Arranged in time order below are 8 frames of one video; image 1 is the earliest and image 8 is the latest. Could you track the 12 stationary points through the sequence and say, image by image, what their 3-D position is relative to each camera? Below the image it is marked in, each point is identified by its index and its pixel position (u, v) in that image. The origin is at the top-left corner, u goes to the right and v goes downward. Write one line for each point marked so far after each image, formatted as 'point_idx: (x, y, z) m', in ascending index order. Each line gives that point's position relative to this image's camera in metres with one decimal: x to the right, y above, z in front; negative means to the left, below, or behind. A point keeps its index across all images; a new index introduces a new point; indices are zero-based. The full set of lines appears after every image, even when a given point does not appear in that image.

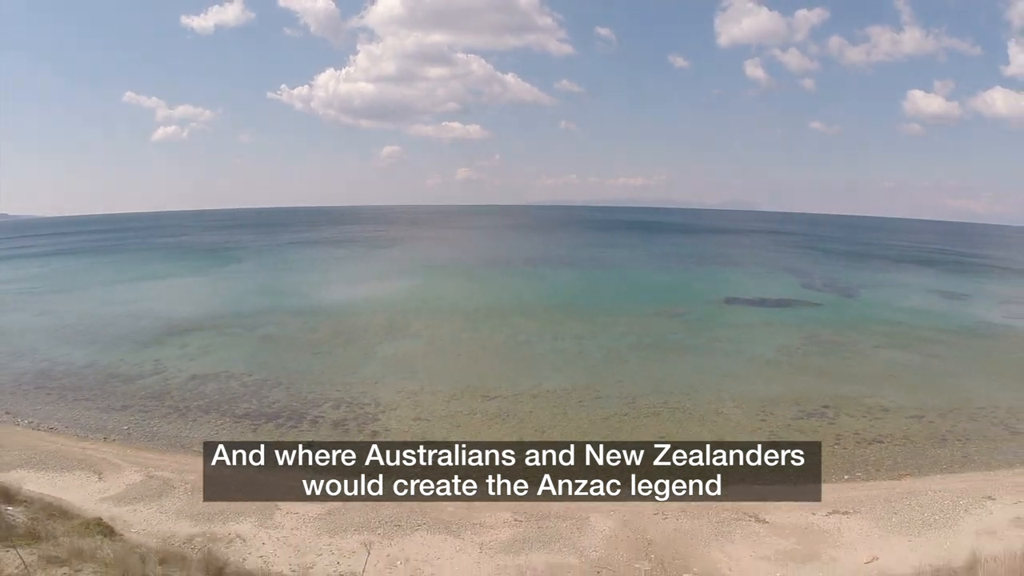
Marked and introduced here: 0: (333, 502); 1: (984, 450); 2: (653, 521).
0: (-4.3, -4.7, +13.8) m
1: (+16.6, -5.6, +19.4) m
2: (+3.0, -4.8, +11.8) m
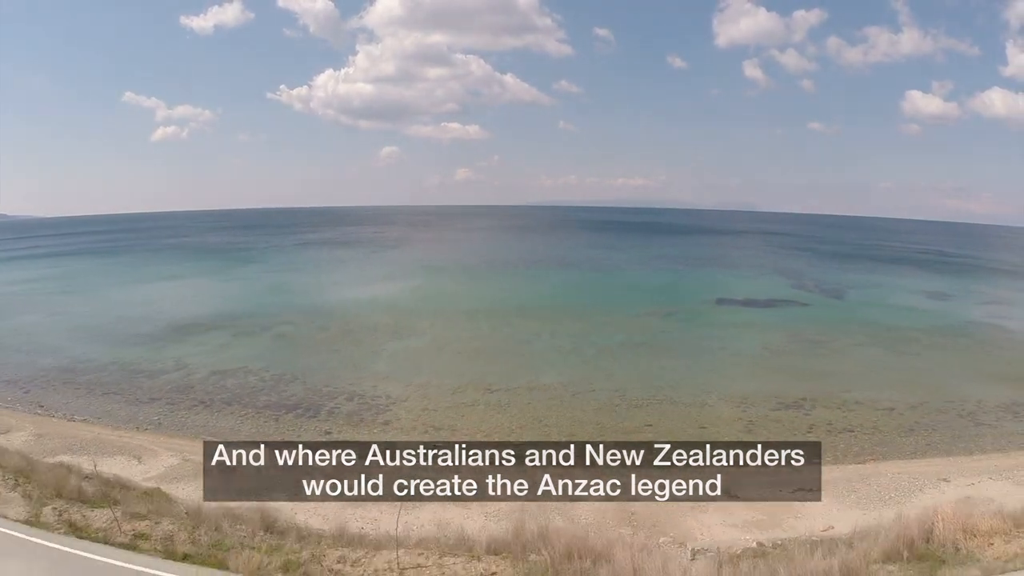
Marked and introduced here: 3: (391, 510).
0: (-4.3, -4.8, +15.4) m
1: (+16.6, -5.7, +21.1) m
2: (+3.0, -4.9, +13.4) m
3: (-3.0, -4.5, +12.6) m
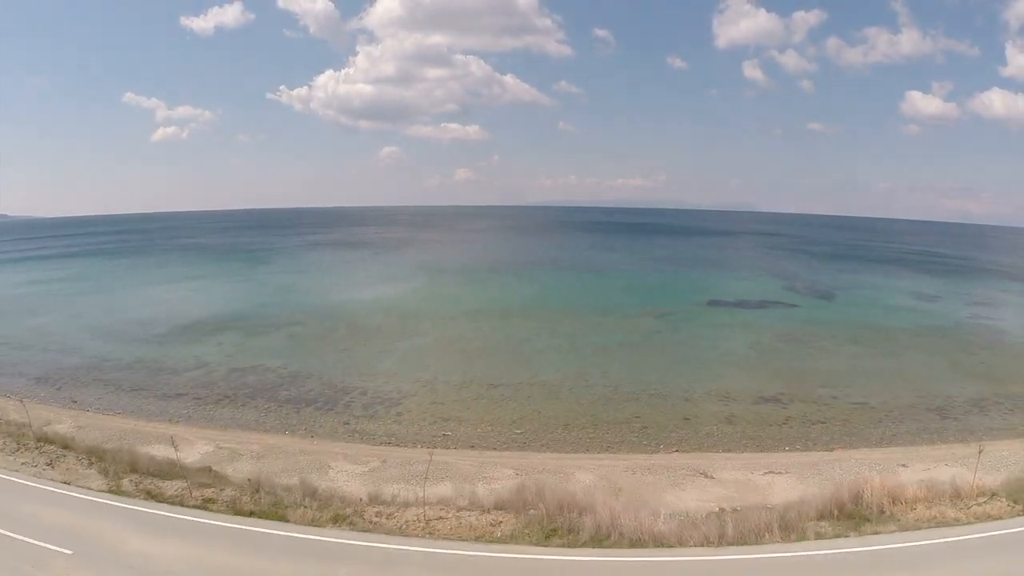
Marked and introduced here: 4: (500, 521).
0: (-4.3, -4.9, +17.2) m
1: (+16.6, -5.8, +22.9) m
2: (+3.1, -5.0, +15.3) m
3: (-3.0, -4.6, +14.5) m
4: (-0.2, -4.3, +10.0) m
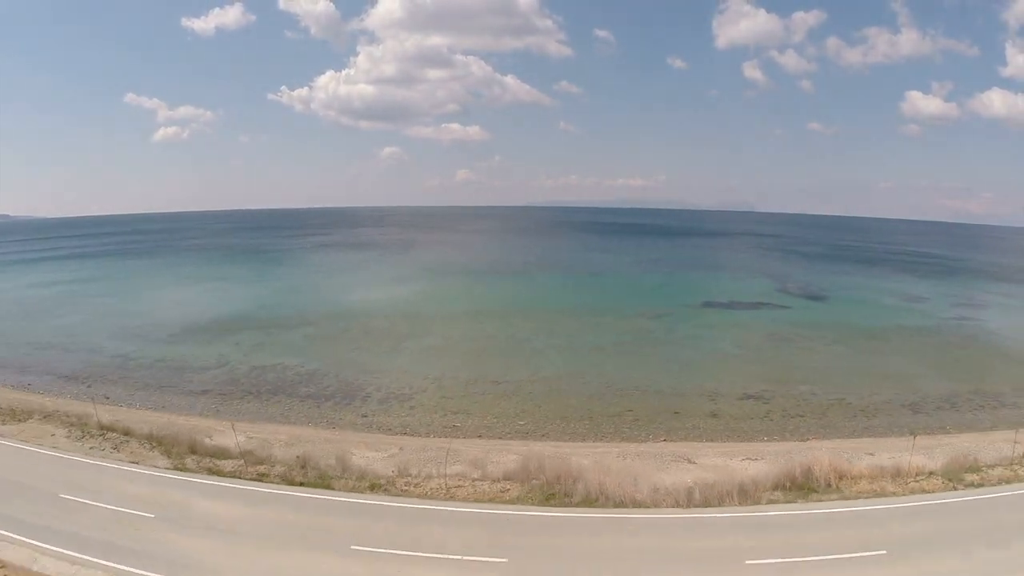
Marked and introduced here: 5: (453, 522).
0: (-4.1, -5.1, +19.2) m
1: (+16.7, -6.0, +24.9) m
2: (+3.2, -5.2, +17.2) m
3: (-2.9, -4.8, +16.4) m
4: (-0.1, -4.5, +12.0) m
5: (-1.1, -4.9, +11.2) m
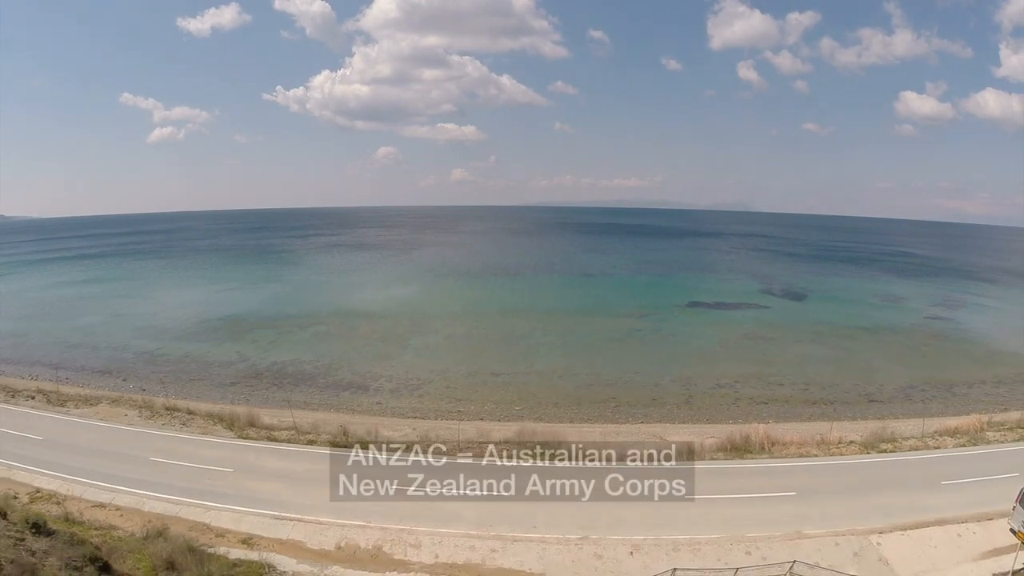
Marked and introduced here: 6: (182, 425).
0: (-4.2, -5.2, +22.3) m
1: (+16.6, -6.1, +28.1) m
2: (+3.1, -5.3, +20.3) m
3: (-2.9, -4.9, +19.5) m
4: (-0.1, -4.6, +15.1) m
5: (-1.2, -5.0, +14.3) m
6: (-10.5, -4.3, +17.6) m
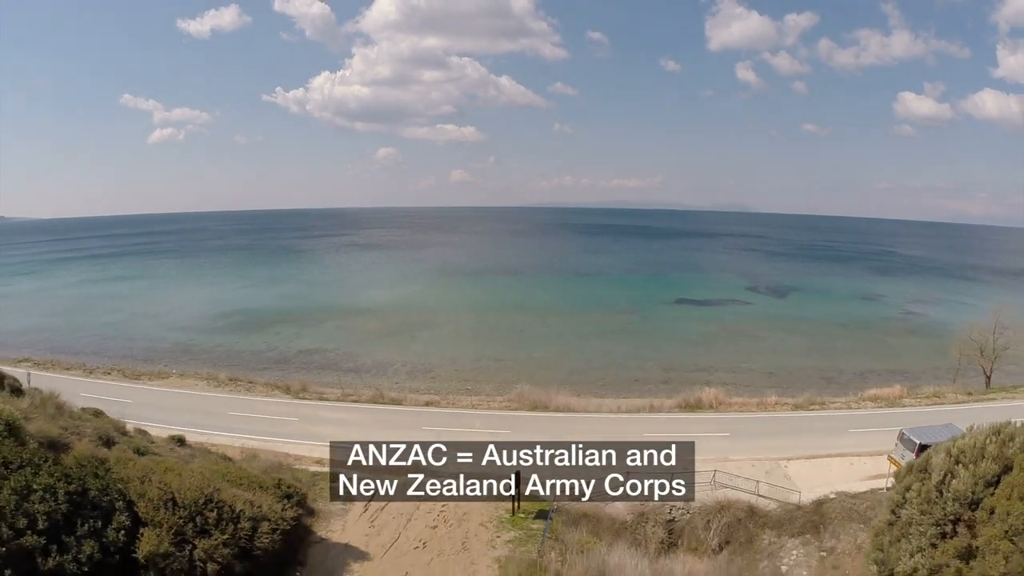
0: (-4.2, -4.9, +26.3) m
1: (+16.6, -5.8, +32.1) m
2: (+3.1, -5.0, +24.4) m
3: (-2.9, -4.6, +23.6) m
4: (-0.1, -4.3, +19.1) m
5: (-1.1, -4.7, +18.3) m
6: (-10.5, -4.0, +21.6) m
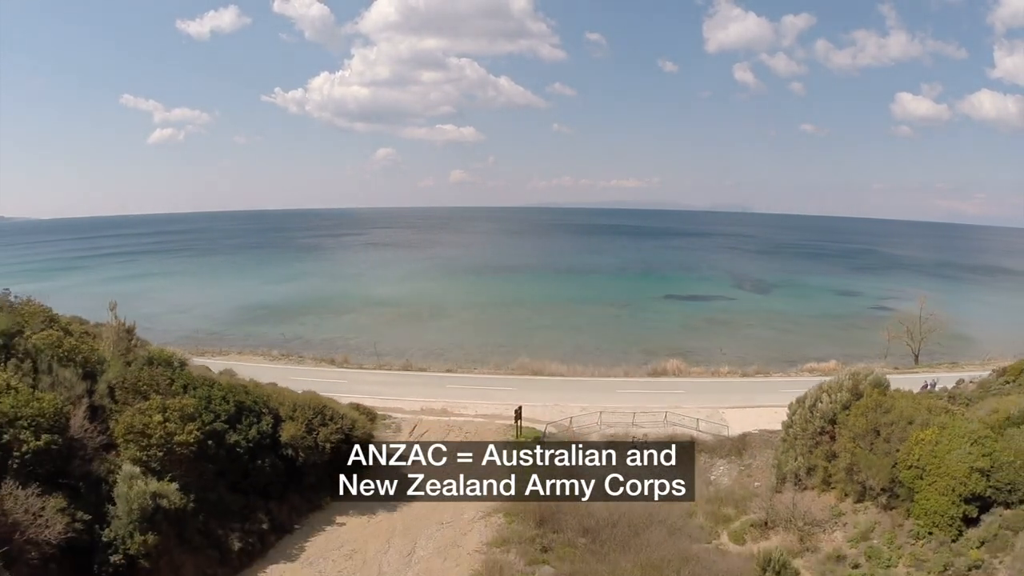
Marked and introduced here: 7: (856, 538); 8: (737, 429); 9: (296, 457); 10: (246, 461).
0: (-4.1, -4.5, +31.2) m
1: (+16.7, -5.4, +37.1) m
2: (+3.2, -4.6, +29.3) m
3: (-2.8, -4.2, +28.4) m
4: (0.0, -3.8, +24.0) m
5: (-1.0, -4.2, +23.2) m
6: (-10.4, -3.5, +26.4) m
7: (+8.7, -6.3, +14.0) m
8: (+8.2, -5.1, +19.9) m
9: (-5.5, -4.3, +14.3) m
10: (-6.3, -4.1, +13.2) m
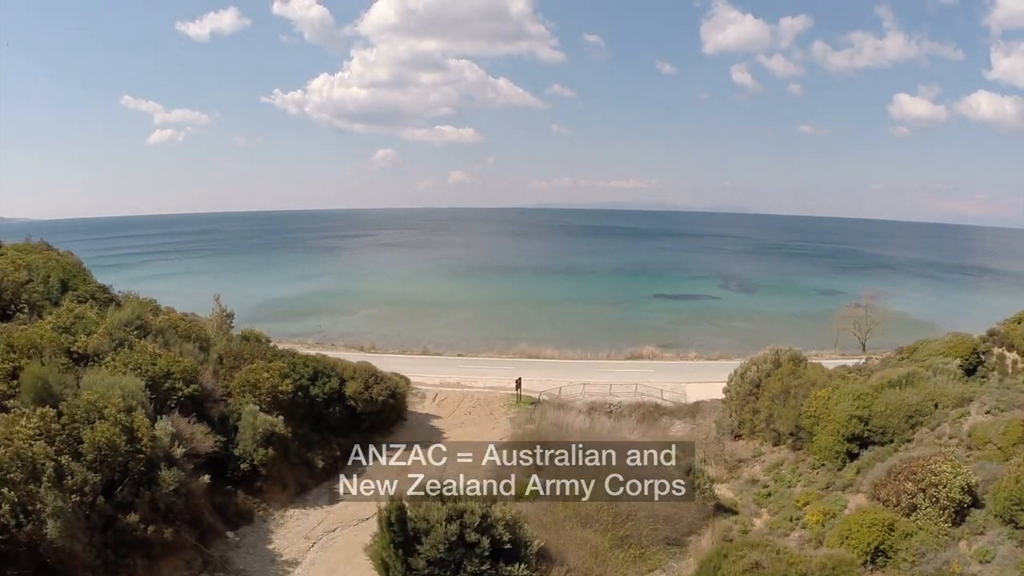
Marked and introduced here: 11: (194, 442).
0: (-4.1, -4.4, +36.1) m
1: (+16.7, -5.2, +42.0) m
2: (+3.3, -4.4, +34.2) m
3: (-2.8, -4.0, +33.3) m
4: (0.0, -3.7, +28.9) m
5: (-1.0, -4.1, +28.1) m
6: (-10.3, -3.4, +31.3) m
7: (+8.8, -6.2, +18.9) m
8: (+8.2, -4.9, +24.8) m
9: (-5.4, -4.2, +19.2) m
10: (-6.3, -4.0, +18.1) m
11: (-8.3, -4.0, +14.5) m
